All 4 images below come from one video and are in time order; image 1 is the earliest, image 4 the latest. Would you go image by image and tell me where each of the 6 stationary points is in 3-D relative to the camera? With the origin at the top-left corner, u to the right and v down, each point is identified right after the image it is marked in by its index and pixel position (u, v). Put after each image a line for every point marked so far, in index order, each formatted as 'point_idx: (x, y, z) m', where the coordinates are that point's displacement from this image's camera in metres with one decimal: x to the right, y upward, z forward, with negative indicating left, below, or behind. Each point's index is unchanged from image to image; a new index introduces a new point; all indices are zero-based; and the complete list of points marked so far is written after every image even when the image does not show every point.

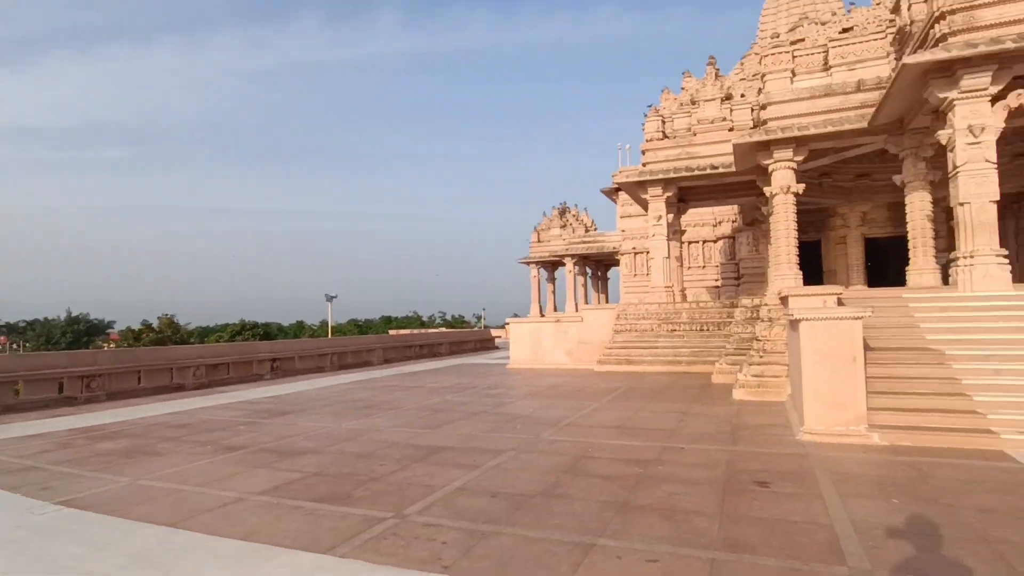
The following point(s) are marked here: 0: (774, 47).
0: (+5.8, +5.4, +12.4) m
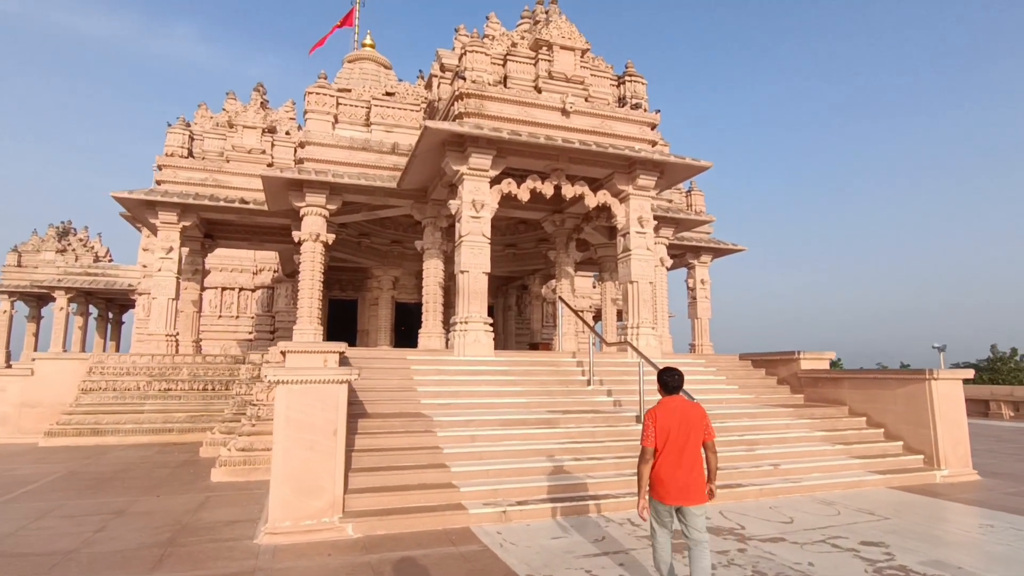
0: (-4.0, +4.2, +11.5) m
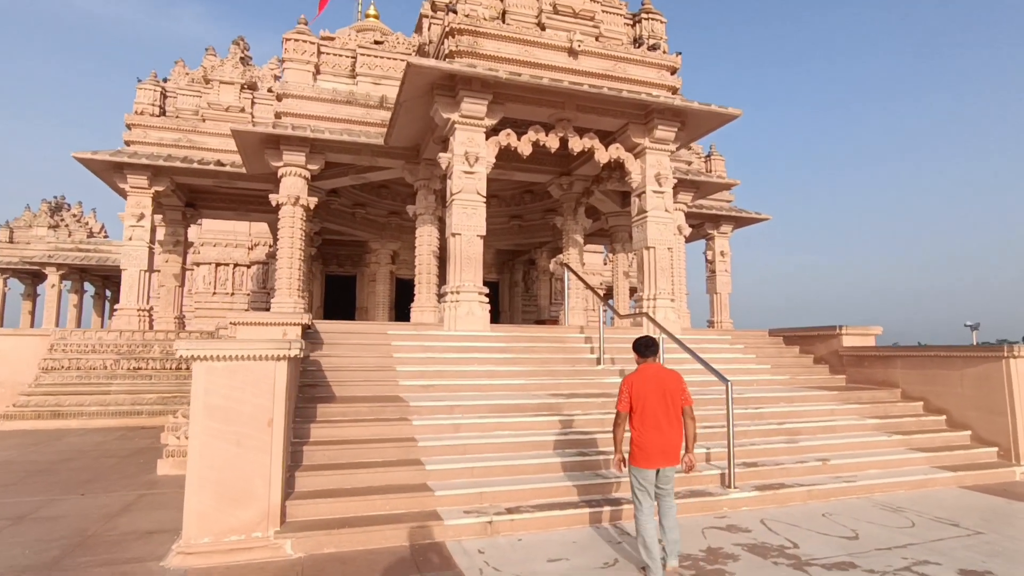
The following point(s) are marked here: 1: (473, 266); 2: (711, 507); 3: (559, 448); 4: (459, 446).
0: (-4.0, +4.8, +10.3) m
1: (-0.5, +0.3, +7.7) m
2: (+1.6, -1.8, +4.4) m
3: (+0.4, -1.5, +5.0) m
4: (-0.5, -1.4, +4.8) m
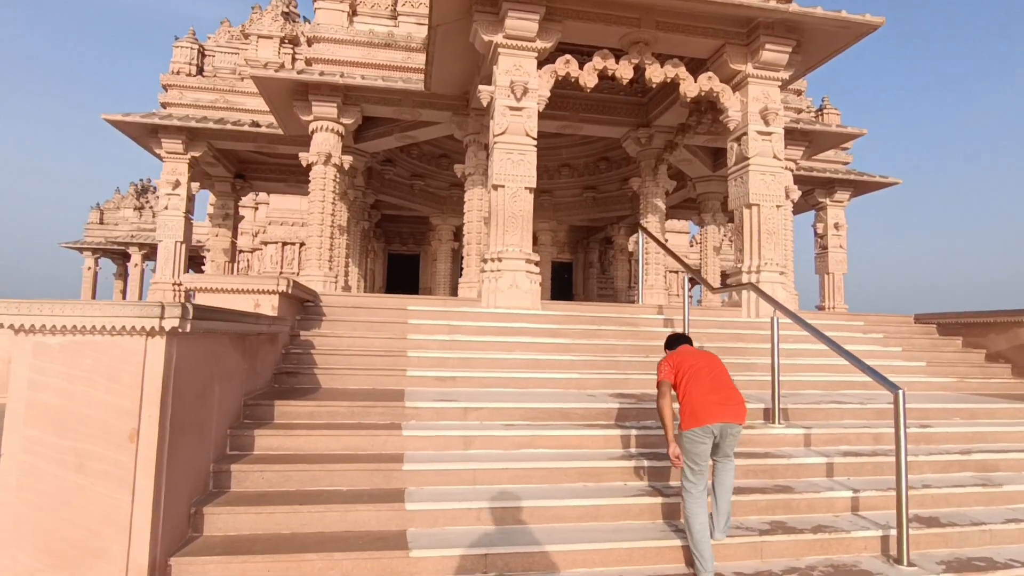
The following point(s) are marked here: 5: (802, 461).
0: (-2.9, +5.3, +9.1) m
1: (+0.1, +0.7, +6.1) m
2: (+1.7, -1.5, +2.6) m
3: (+0.7, -1.2, +3.4) m
4: (-0.3, -1.1, +3.2) m
5: (+1.9, -1.1, +3.7) m
